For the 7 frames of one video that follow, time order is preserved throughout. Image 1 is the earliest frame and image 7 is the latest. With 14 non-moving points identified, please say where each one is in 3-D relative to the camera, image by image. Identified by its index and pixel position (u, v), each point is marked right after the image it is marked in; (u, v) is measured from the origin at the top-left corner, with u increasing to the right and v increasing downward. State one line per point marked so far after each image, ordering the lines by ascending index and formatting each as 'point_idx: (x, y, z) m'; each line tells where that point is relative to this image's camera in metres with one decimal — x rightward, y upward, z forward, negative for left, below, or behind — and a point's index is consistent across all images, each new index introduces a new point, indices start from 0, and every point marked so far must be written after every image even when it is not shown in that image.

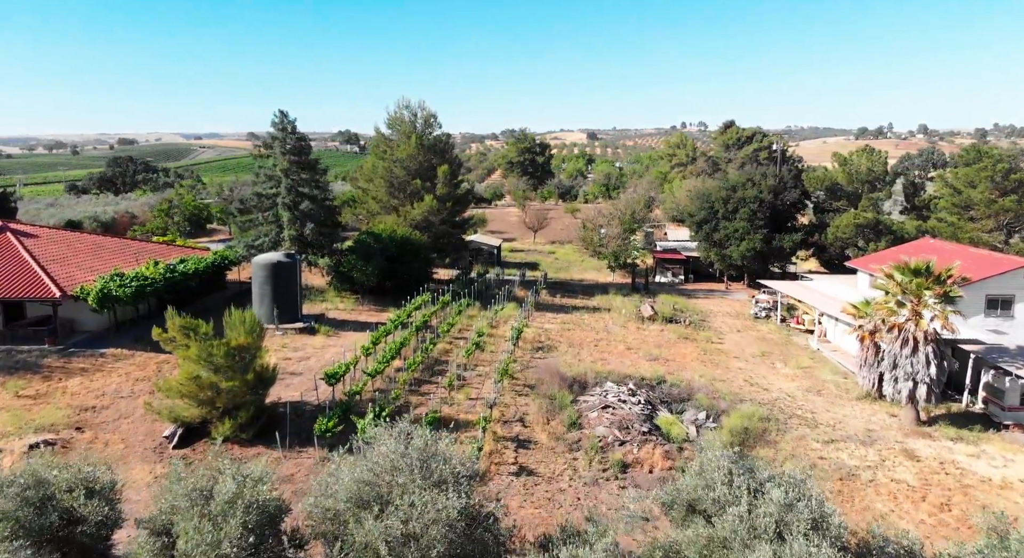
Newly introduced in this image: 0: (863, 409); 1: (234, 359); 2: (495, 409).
0: (+9.6, -3.6, +19.7) m
1: (-5.7, -1.7, +14.9) m
2: (-0.4, -3.1, +17.2) m
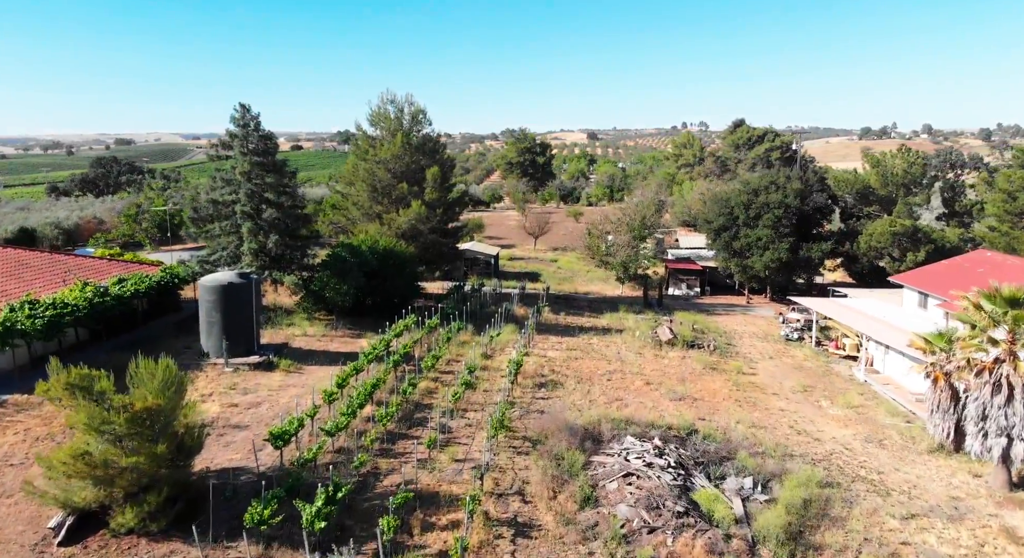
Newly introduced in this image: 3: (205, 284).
0: (+9.5, -4.2, +16.1) m
1: (-5.8, -2.3, +11.3) m
2: (-0.5, -3.7, +13.6) m
3: (-7.8, -0.1, +18.3) m
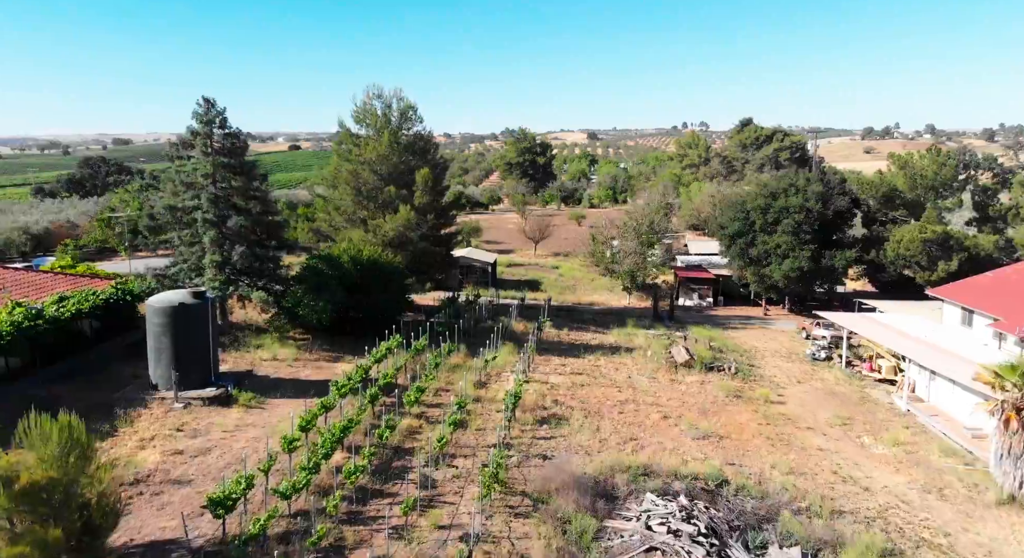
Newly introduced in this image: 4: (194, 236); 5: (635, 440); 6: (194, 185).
0: (+9.5, -4.7, +13.5) m
1: (-5.9, -2.7, +8.7) m
2: (-0.5, -4.2, +11.1) m
3: (-7.9, -0.6, +15.8) m
4: (-8.6, +1.2, +19.6) m
5: (+2.7, -3.5, +15.6) m
6: (-8.6, +2.6, +19.5) m
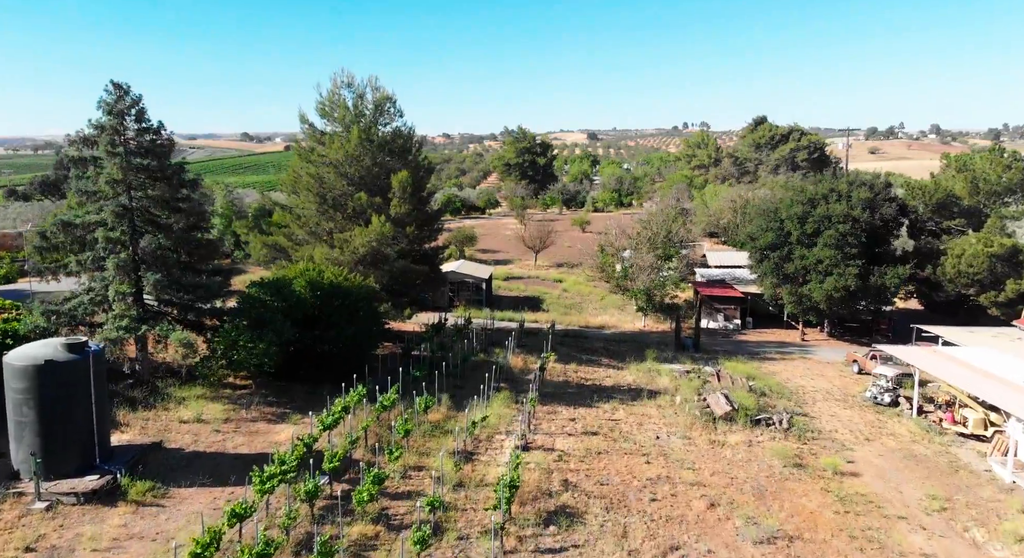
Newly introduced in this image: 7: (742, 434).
0: (+9.4, -5.4, +9.2) m
1: (-5.9, -3.5, +4.4) m
2: (-0.6, -4.9, +6.8) m
3: (-8.0, -1.3, +11.5) m
4: (-8.7, +0.4, +15.2) m
5: (+2.6, -4.3, +11.3) m
6: (-8.7, +1.8, +15.2) m
7: (+5.3, -3.5, +16.5) m
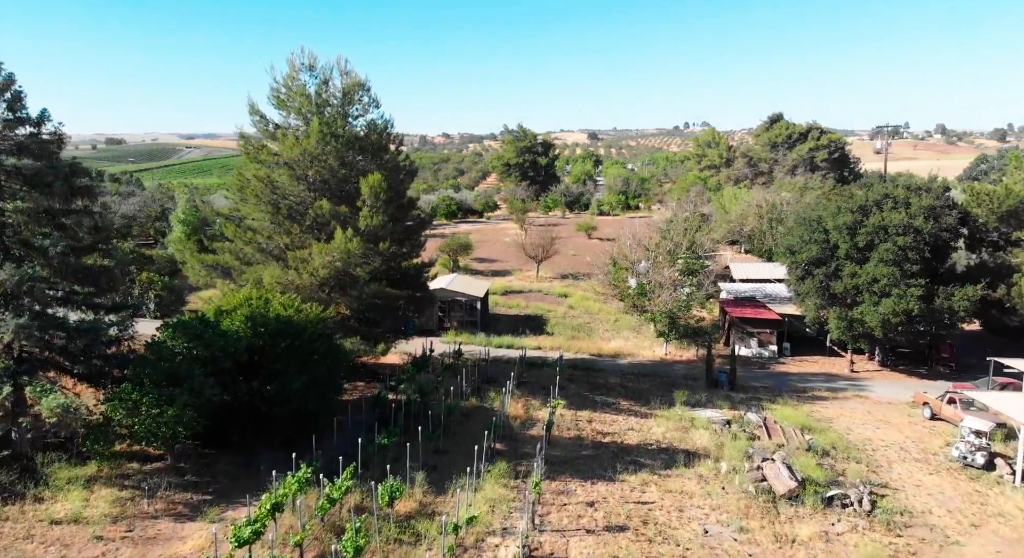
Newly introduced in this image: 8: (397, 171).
0: (+9.3, -6.1, +5.2) m
1: (-6.0, -4.2, +0.4) m
2: (-0.6, -5.6, +2.7) m
3: (-8.0, -2.0, +7.4) m
4: (-8.8, -0.2, +11.2) m
5: (+2.6, -4.9, +7.3) m
6: (-8.8, +1.2, +11.2) m
7: (+5.3, -4.2, +12.5) m
8: (-2.9, +2.8, +18.2) m
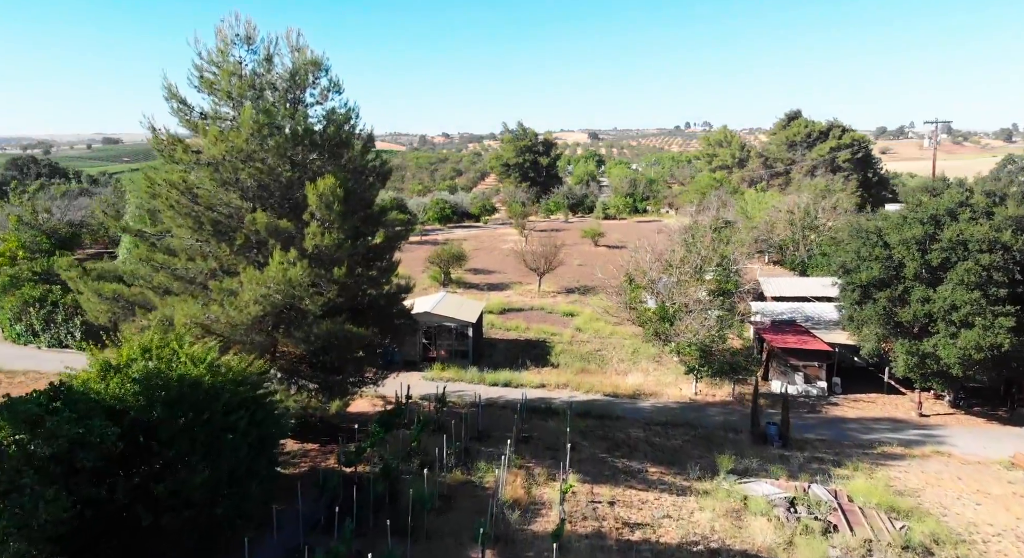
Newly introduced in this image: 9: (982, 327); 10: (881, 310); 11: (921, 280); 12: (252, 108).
0: (+9.3, -6.7, +1.2) m
1: (-6.0, -4.8, -3.6) m
2: (-0.7, -6.2, -1.3) m
3: (-8.1, -2.6, +3.4) m
4: (-8.8, -0.9, +7.2) m
5: (+2.5, -5.6, +3.3) m
6: (-8.8, +0.5, +7.2) m
7: (+5.2, -4.9, +8.5) m
8: (-3.0, +2.1, +14.2) m
9: (+11.6, -1.2, +17.7) m
10: (+9.8, -0.8, +19.2) m
11: (+10.8, 0.0, +18.9) m
12: (-4.5, +3.0, +12.6) m
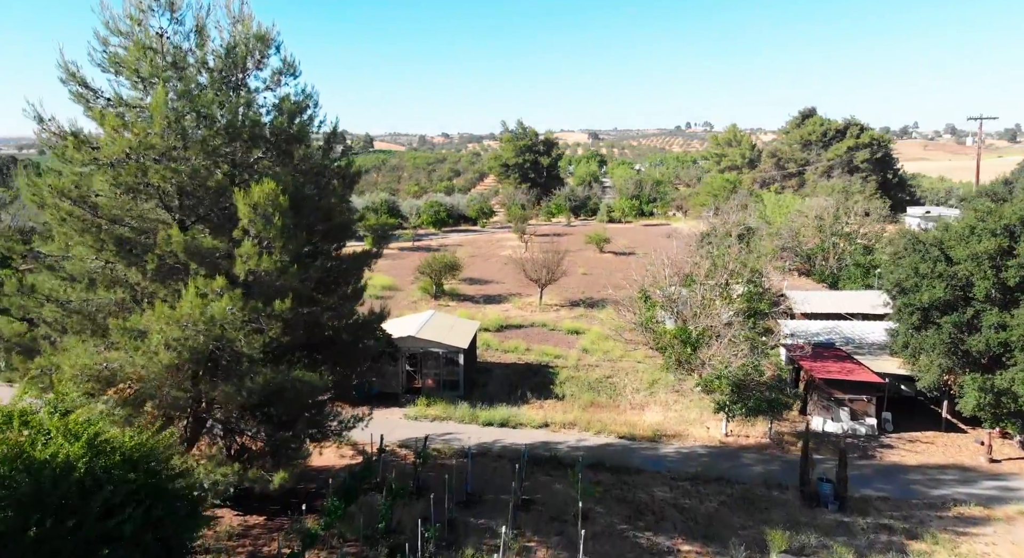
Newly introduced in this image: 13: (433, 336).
0: (+9.2, -7.2, -1.7) m
1: (-6.1, -5.3, -6.5) m
2: (-0.7, -6.7, -4.2) m
3: (-8.1, -3.1, +0.5) m
4: (-8.9, -1.4, +4.3) m
5: (+2.4, -6.1, +0.3) m
6: (-8.9, 0.0, +4.2) m
7: (+5.2, -5.3, +5.6) m
8: (-3.0, +1.6, +11.2) m
9: (+11.5, -1.7, +14.8) m
10: (+9.8, -1.3, +16.3) m
11: (+10.7, -0.5, +16.0) m
12: (-4.6, +2.5, +9.7) m
13: (-2.0, -1.5, +18.5) m
